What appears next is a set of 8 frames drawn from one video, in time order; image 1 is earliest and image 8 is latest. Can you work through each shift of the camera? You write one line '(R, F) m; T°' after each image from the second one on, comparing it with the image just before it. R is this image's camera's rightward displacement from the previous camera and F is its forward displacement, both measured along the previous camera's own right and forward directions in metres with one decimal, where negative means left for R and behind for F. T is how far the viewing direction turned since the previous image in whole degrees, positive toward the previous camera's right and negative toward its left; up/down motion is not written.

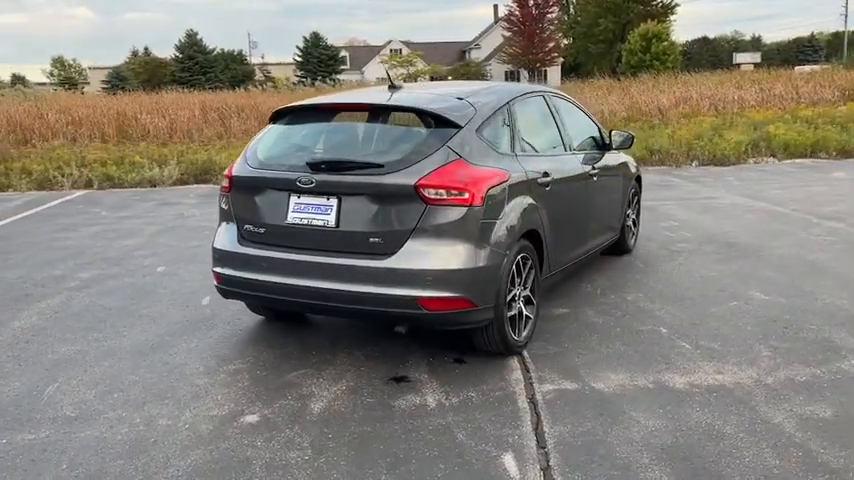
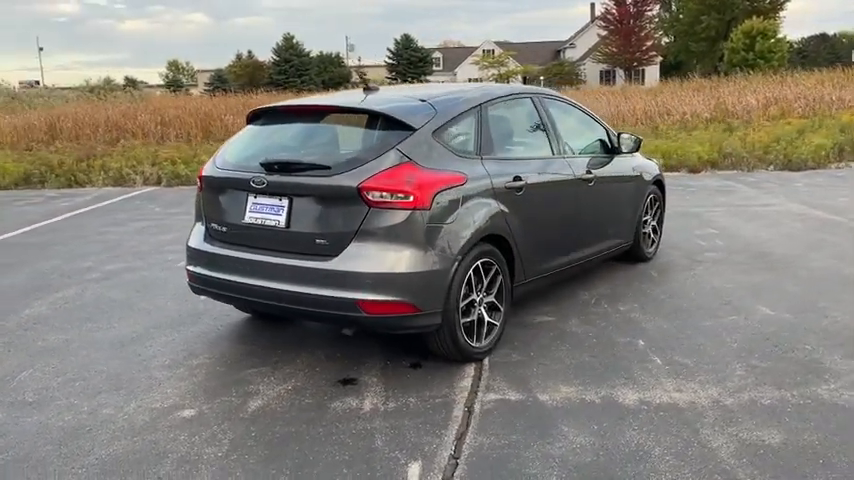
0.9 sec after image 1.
(+0.7, +0.1) m; -7°
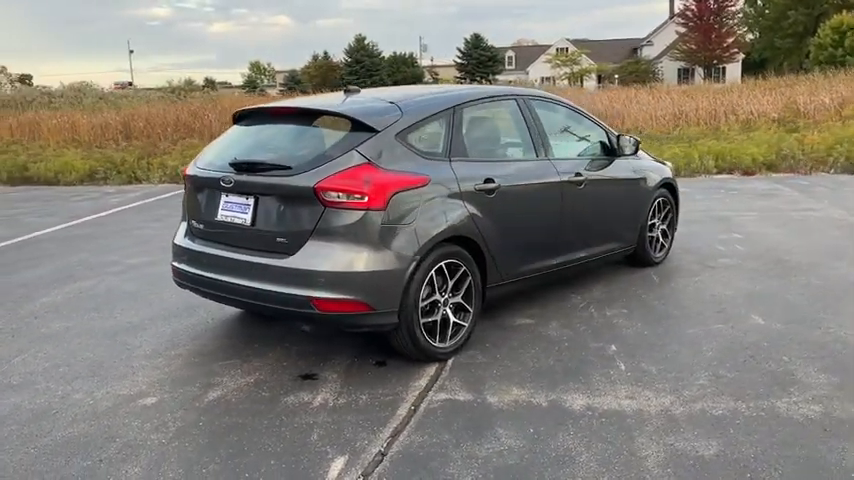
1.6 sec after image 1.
(+0.6, 0.0) m; -6°
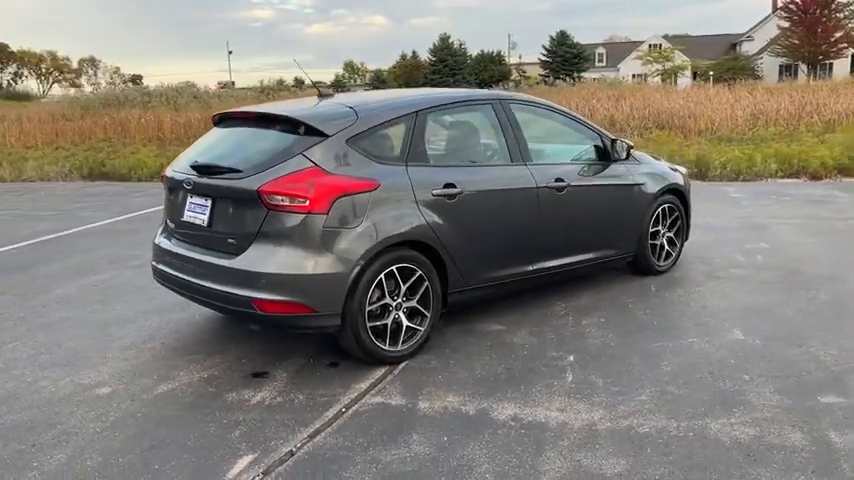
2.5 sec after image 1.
(+0.7, 0.0) m; -7°
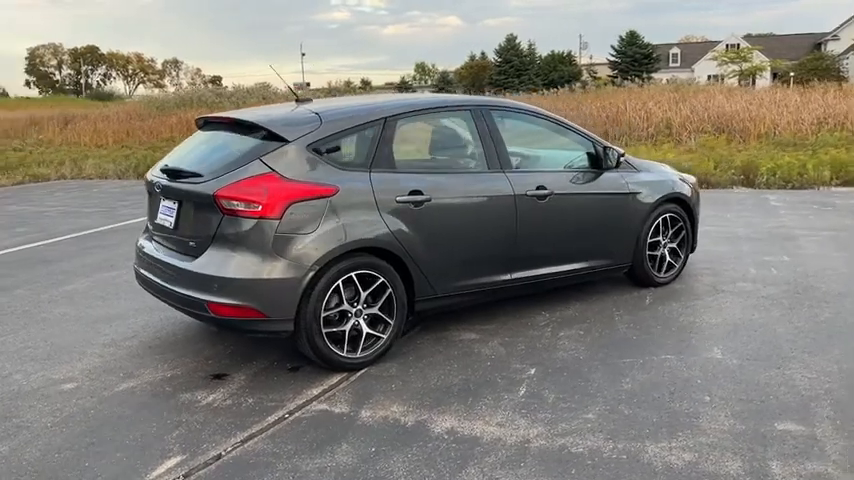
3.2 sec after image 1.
(+0.6, +0.1) m; -5°
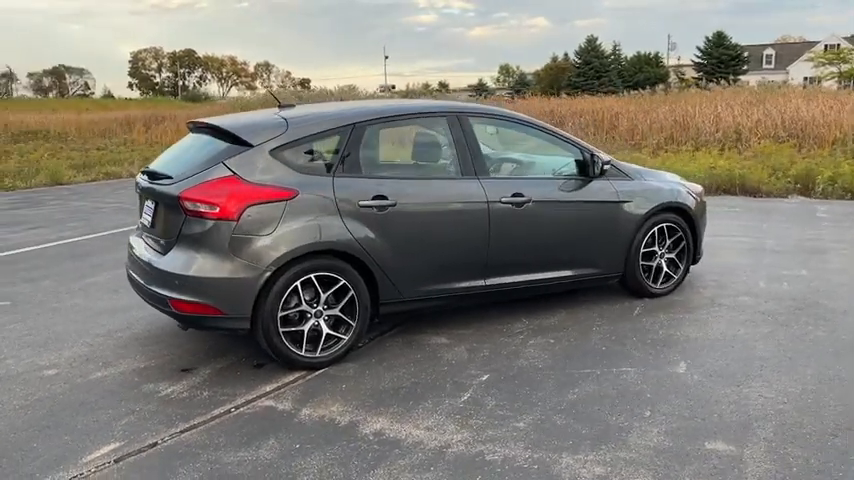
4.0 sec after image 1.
(+0.7, 0.0) m; -6°
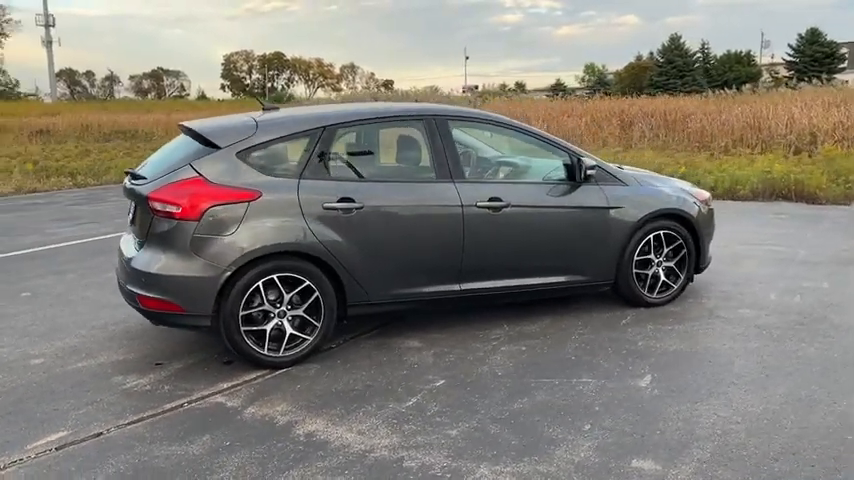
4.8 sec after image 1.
(+0.7, 0.0) m; -6°
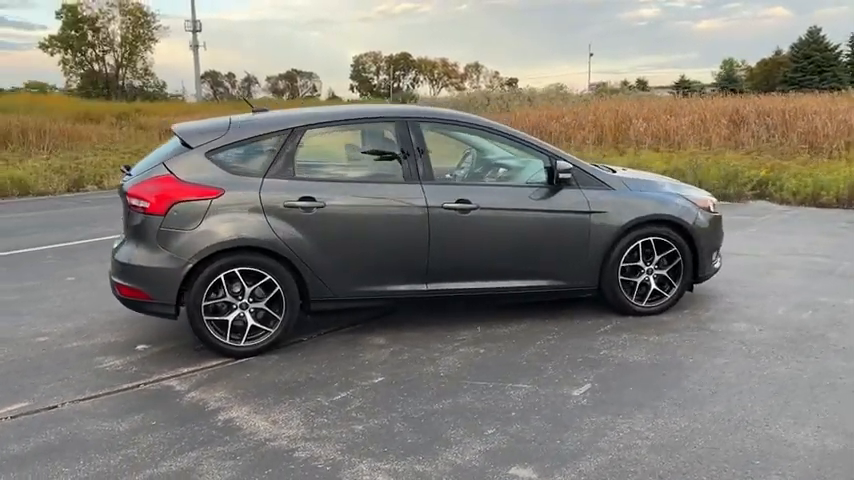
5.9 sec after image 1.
(+1.0, 0.0) m; -9°
